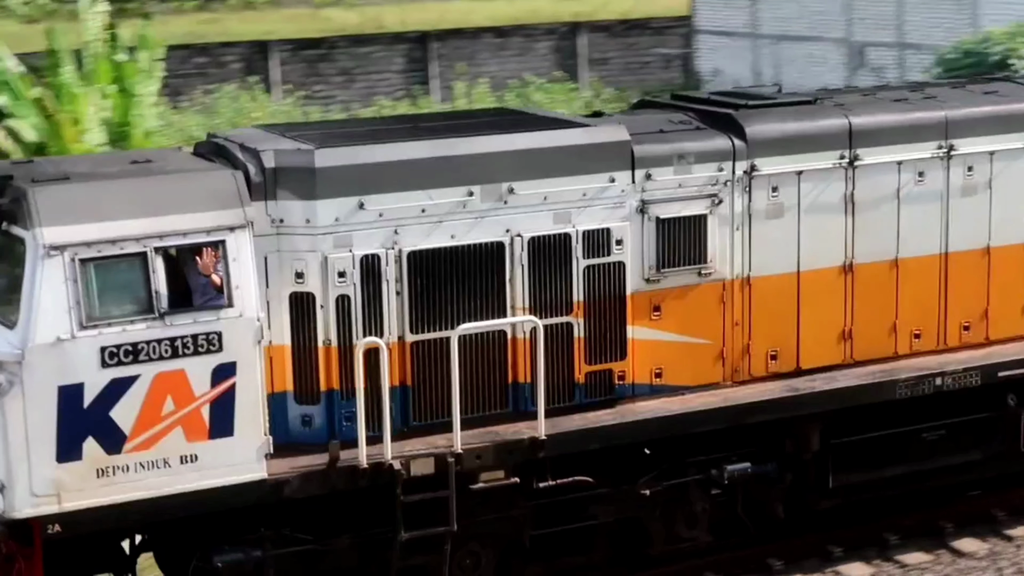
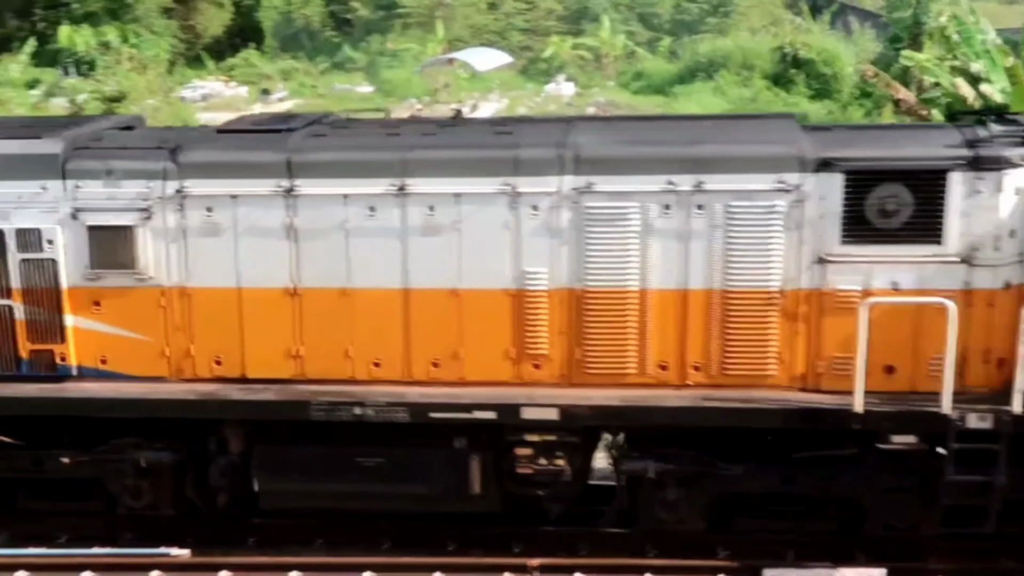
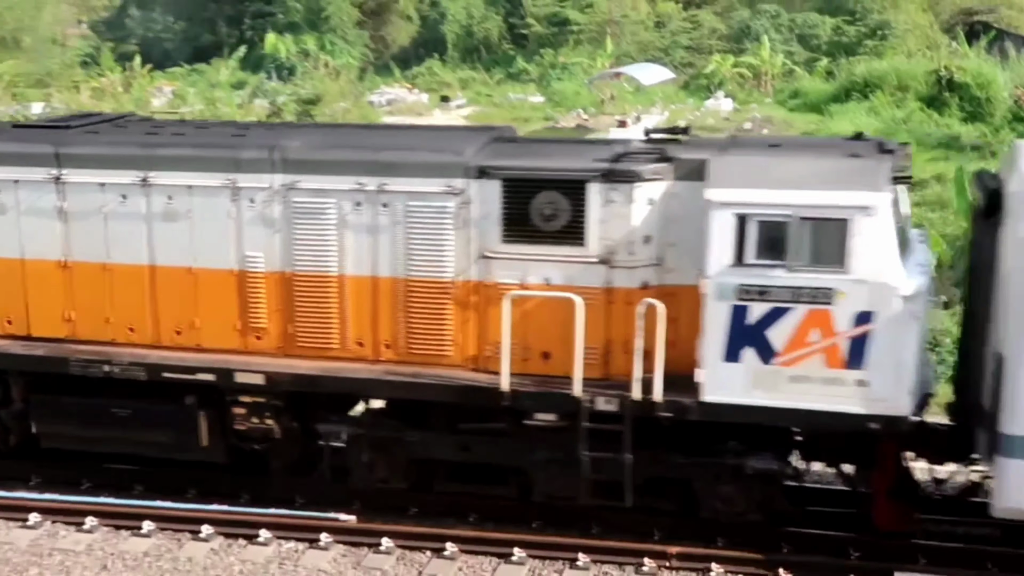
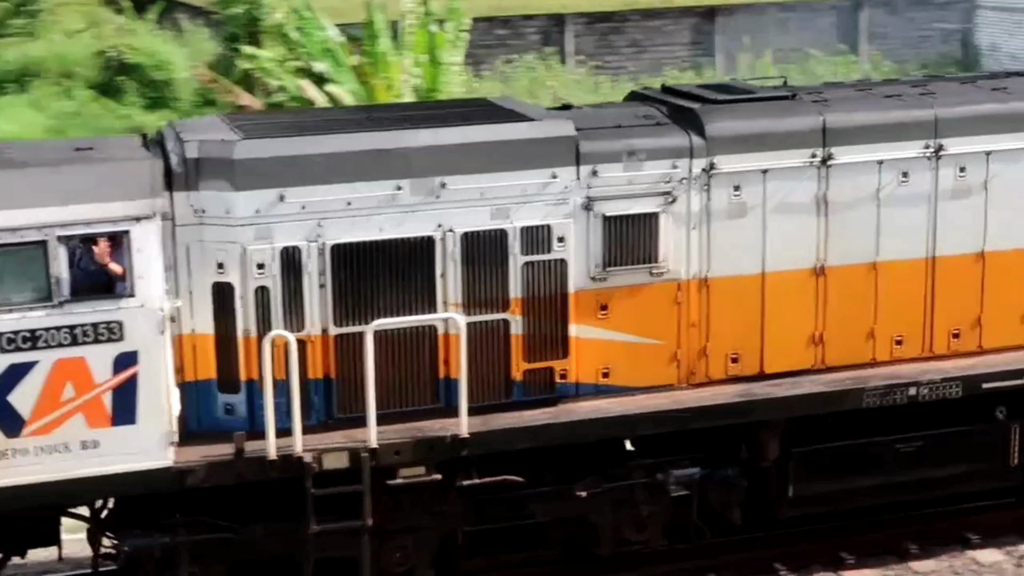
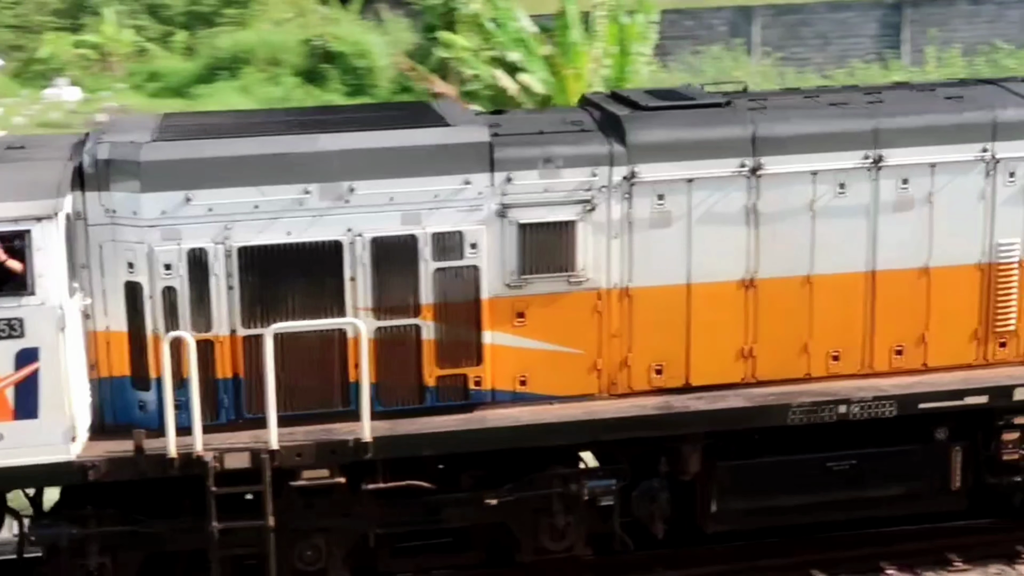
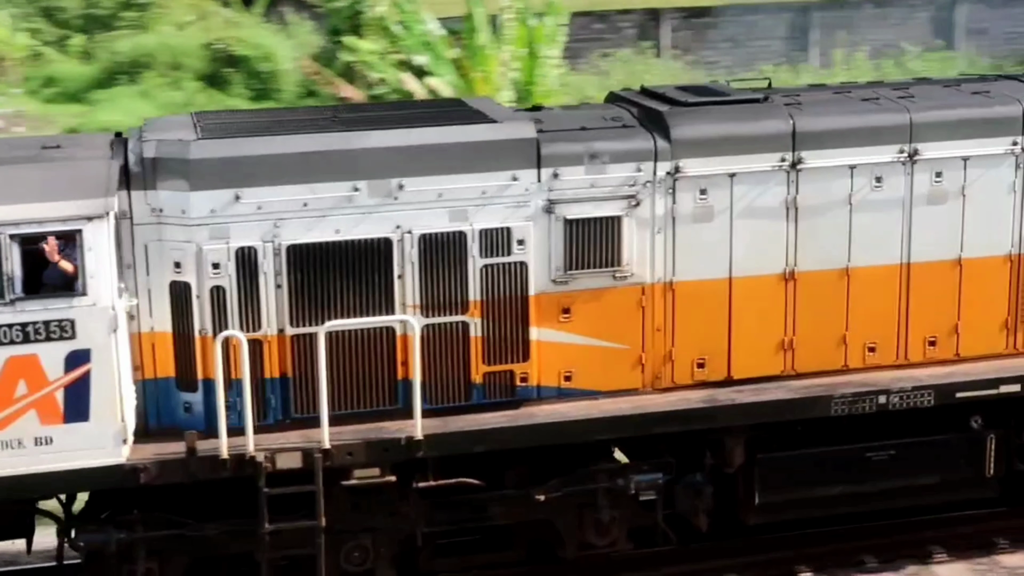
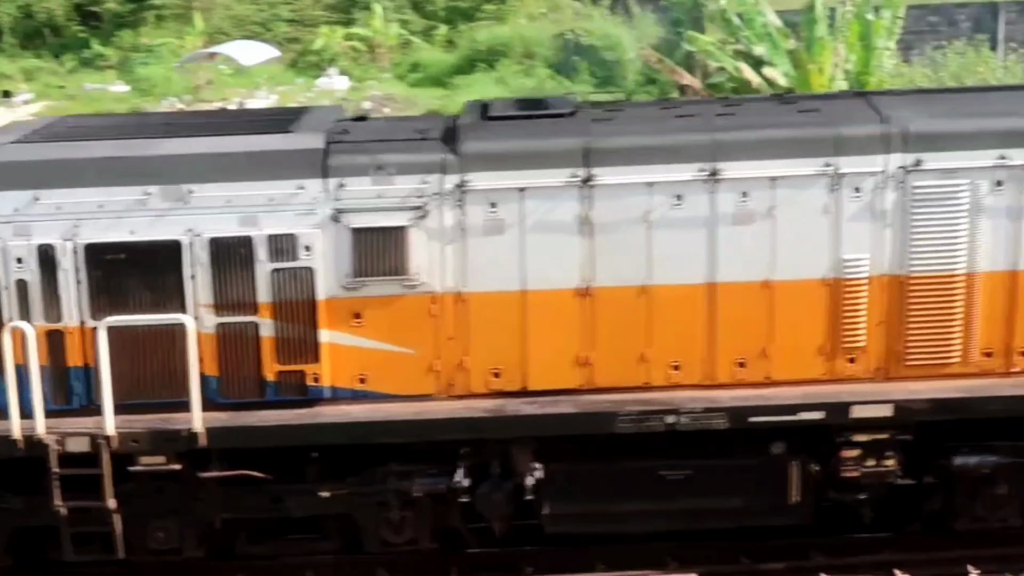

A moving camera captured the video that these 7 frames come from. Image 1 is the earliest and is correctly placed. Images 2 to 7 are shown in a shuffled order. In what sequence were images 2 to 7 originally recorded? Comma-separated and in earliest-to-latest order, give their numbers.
4, 6, 5, 7, 2, 3
